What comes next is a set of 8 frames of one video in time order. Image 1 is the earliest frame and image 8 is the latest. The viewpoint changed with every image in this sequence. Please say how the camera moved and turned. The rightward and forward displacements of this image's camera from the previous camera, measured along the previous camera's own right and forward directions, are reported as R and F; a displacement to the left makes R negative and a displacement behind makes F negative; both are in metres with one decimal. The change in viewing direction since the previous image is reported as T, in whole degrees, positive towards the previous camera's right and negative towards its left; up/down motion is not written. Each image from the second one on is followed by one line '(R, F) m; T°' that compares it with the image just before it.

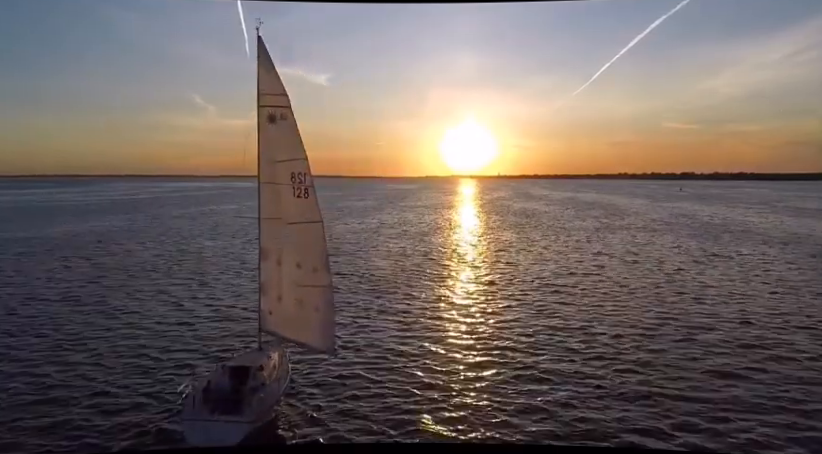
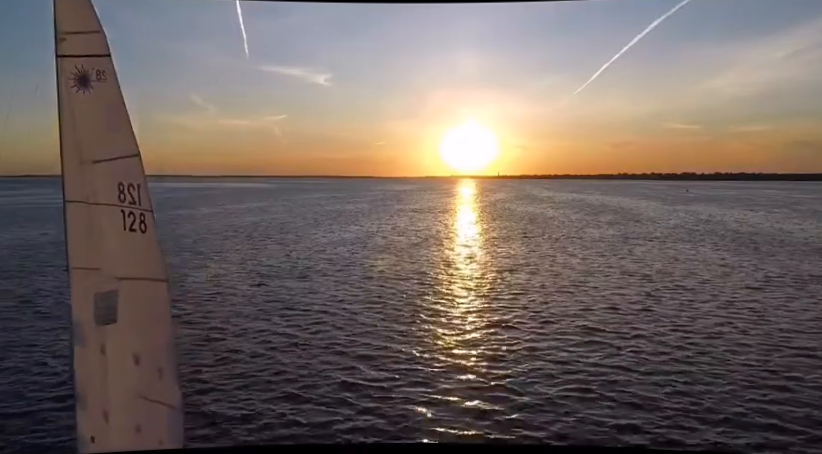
(+0.7, +5.7) m; 0°
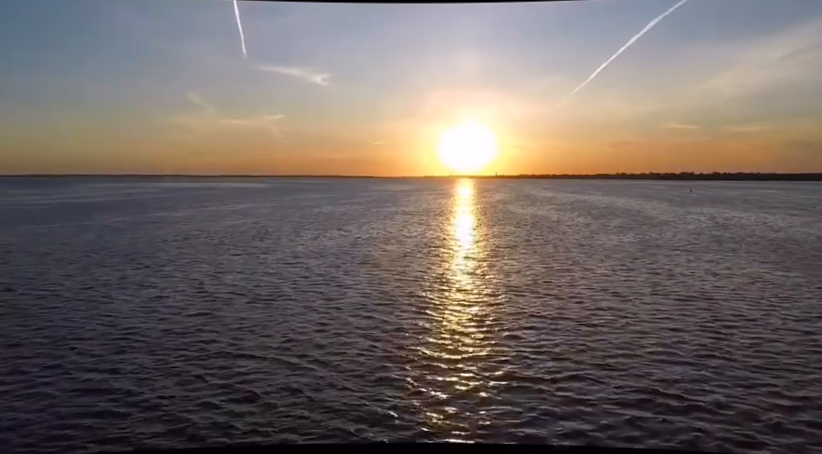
(+0.4, +4.4) m; 0°
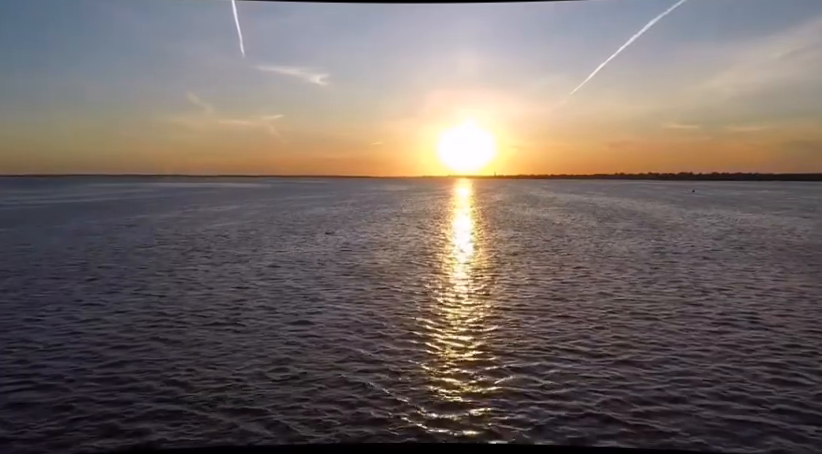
(+0.3, +3.0) m; 0°
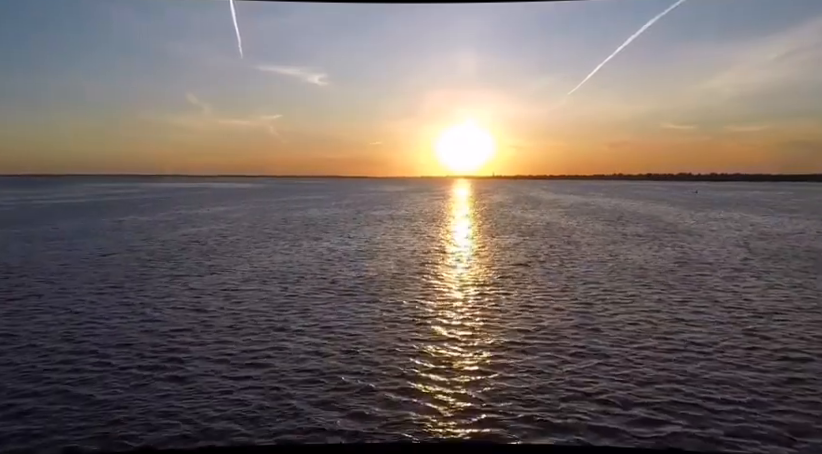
(+0.3, +3.5) m; 0°
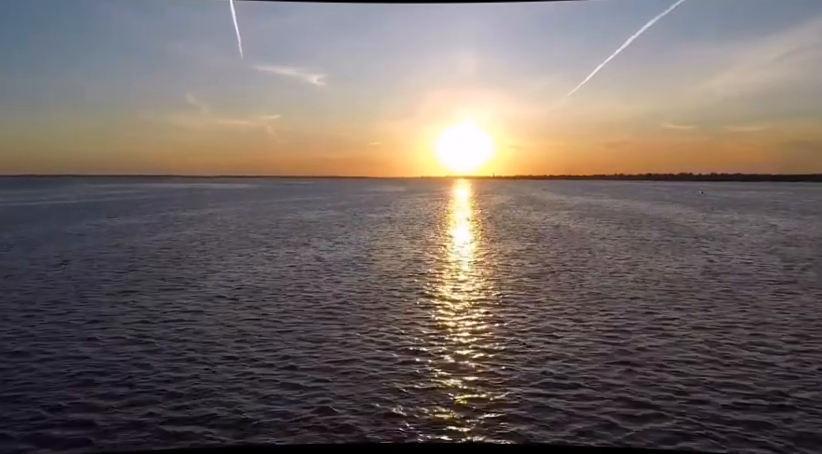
(+0.1, +3.5) m; 0°
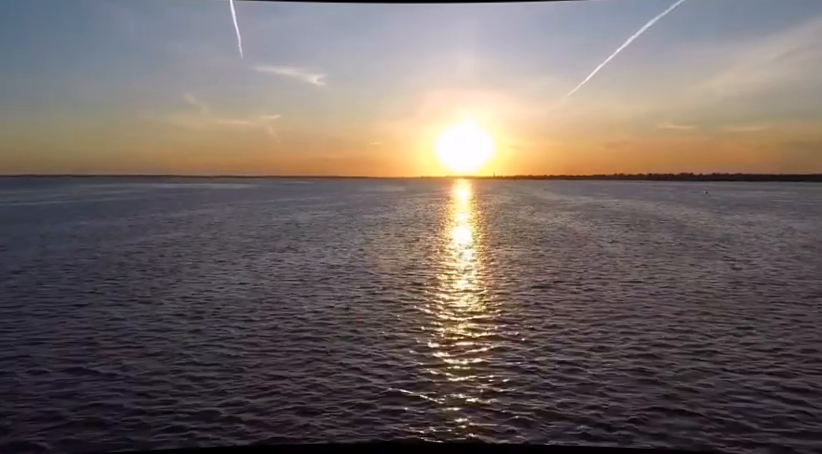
(+0.2, +2.9) m; 0°
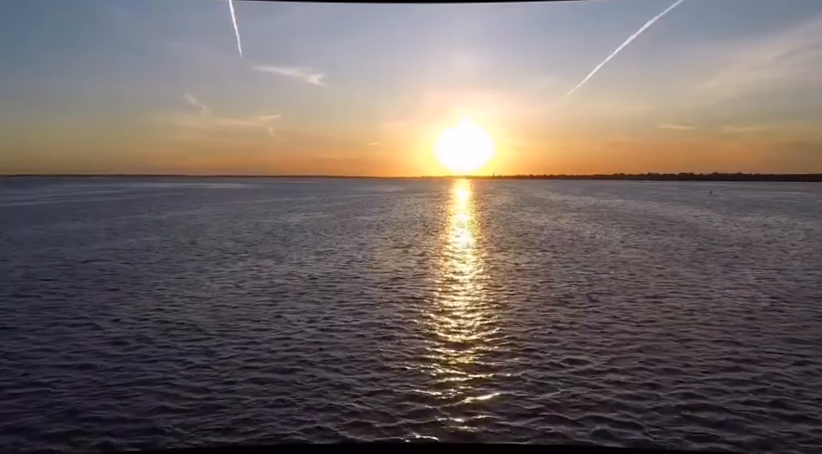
(+0.3, +3.1) m; 0°
